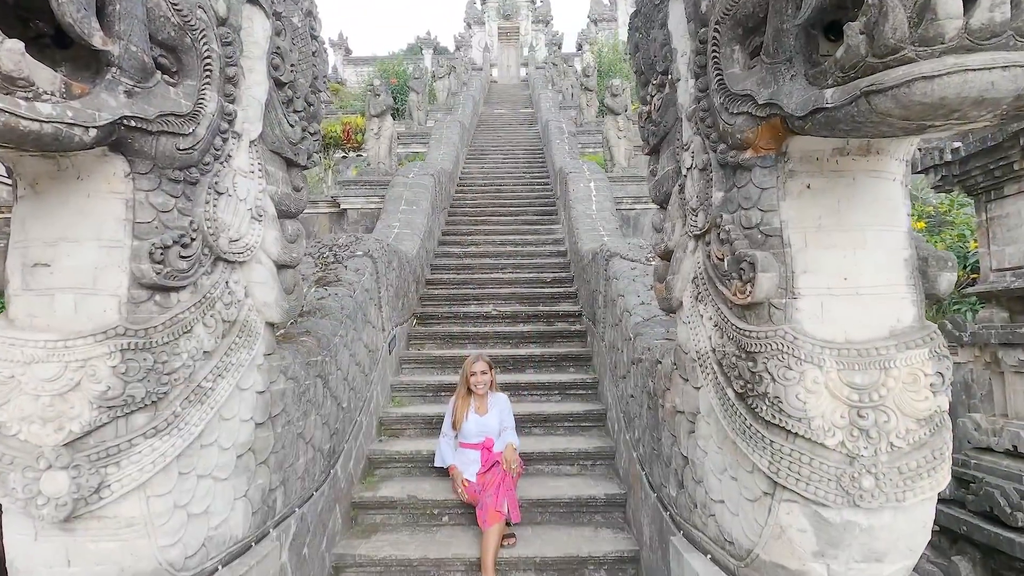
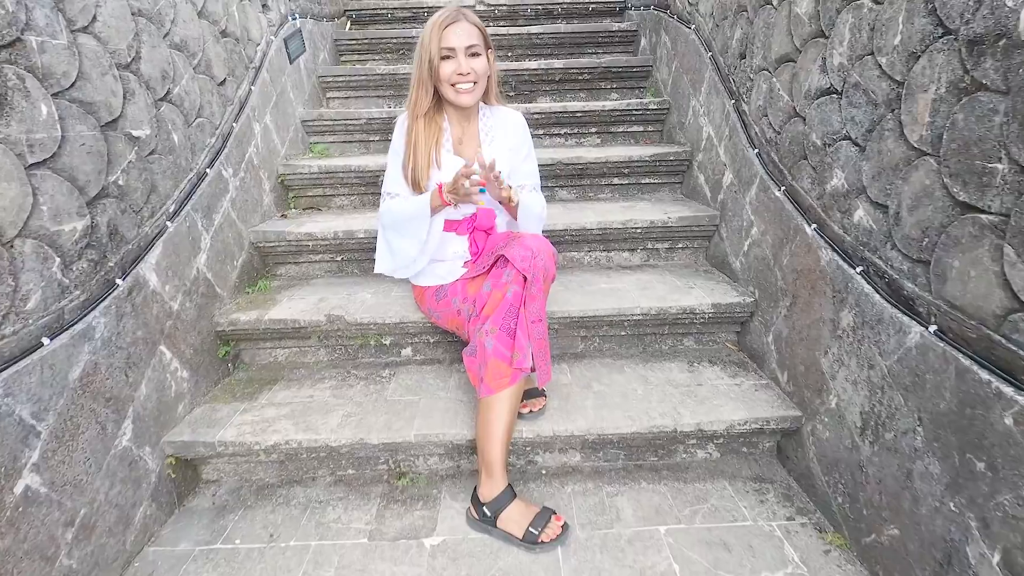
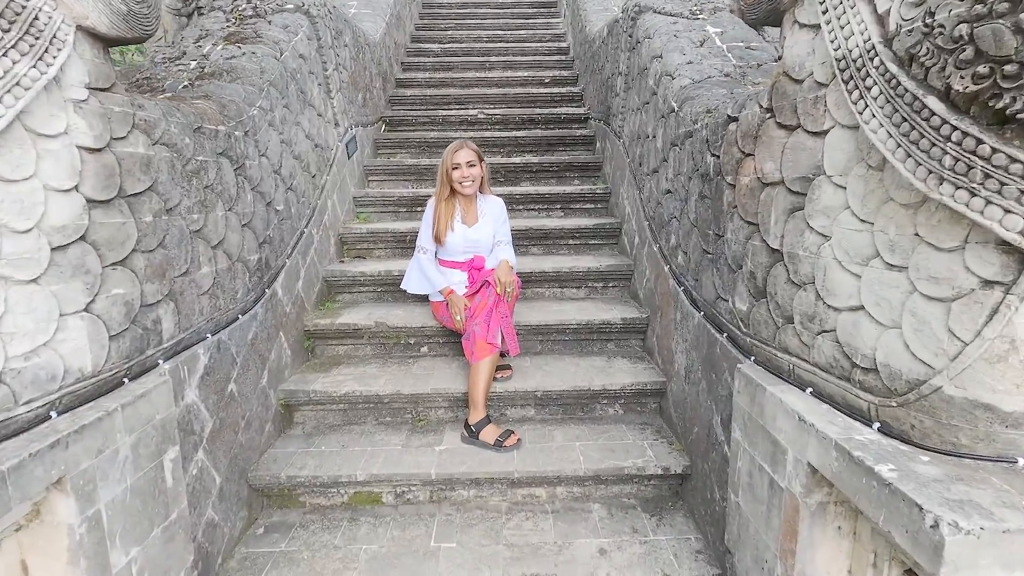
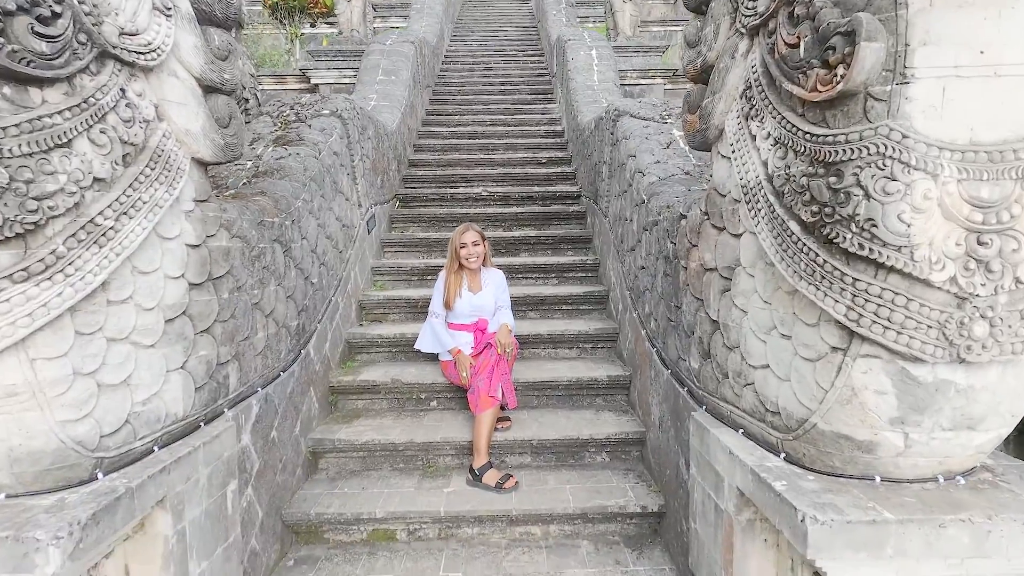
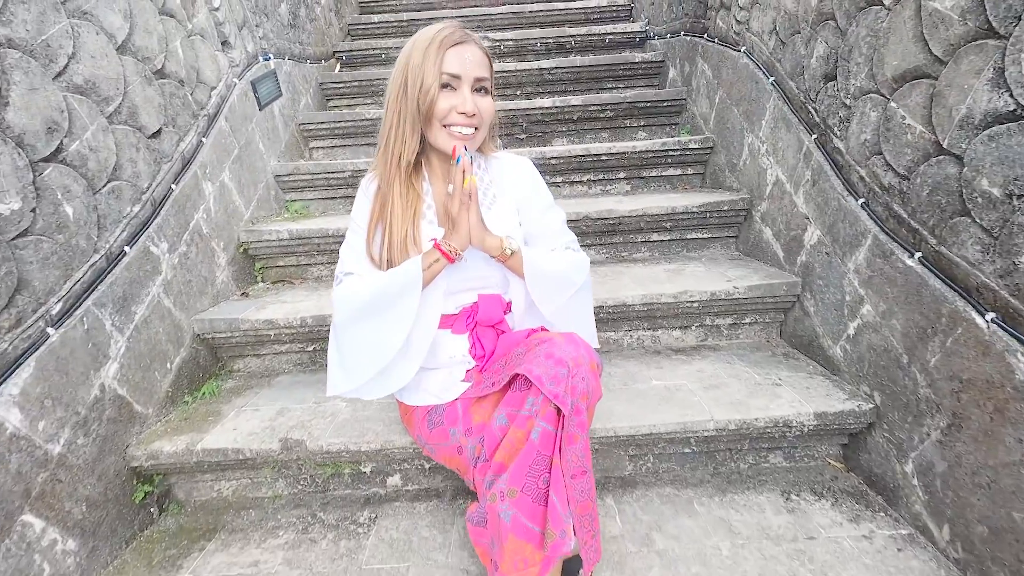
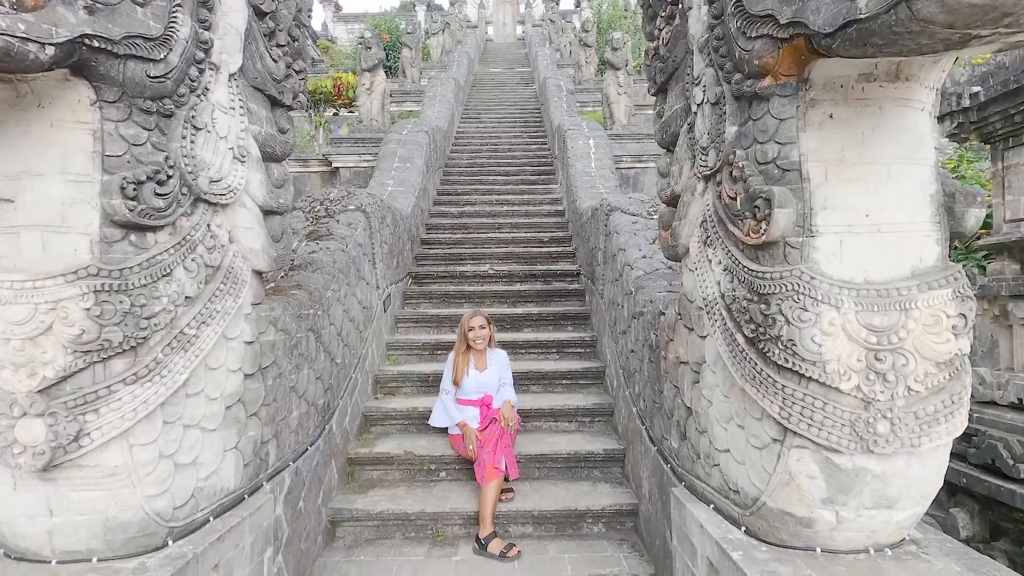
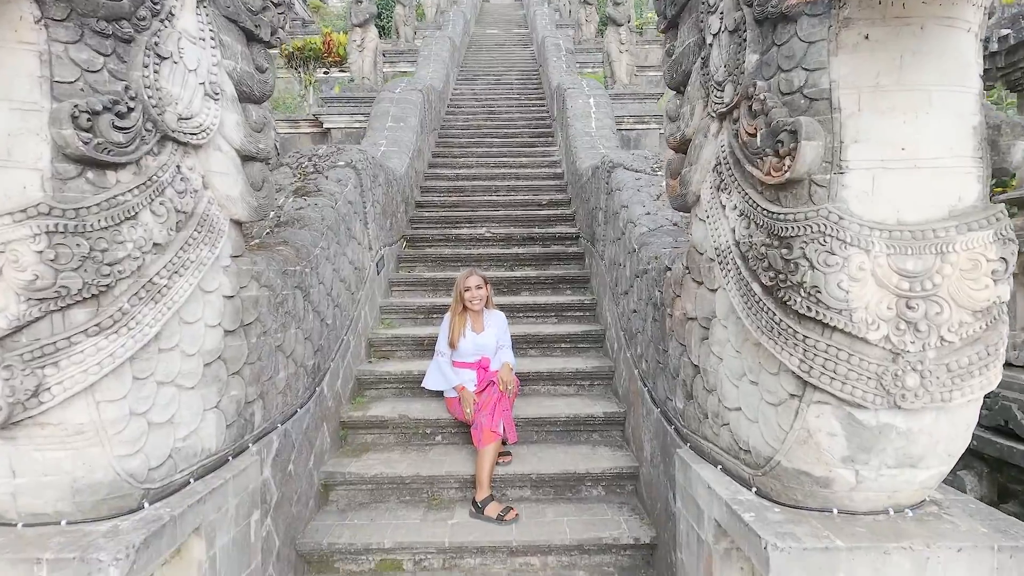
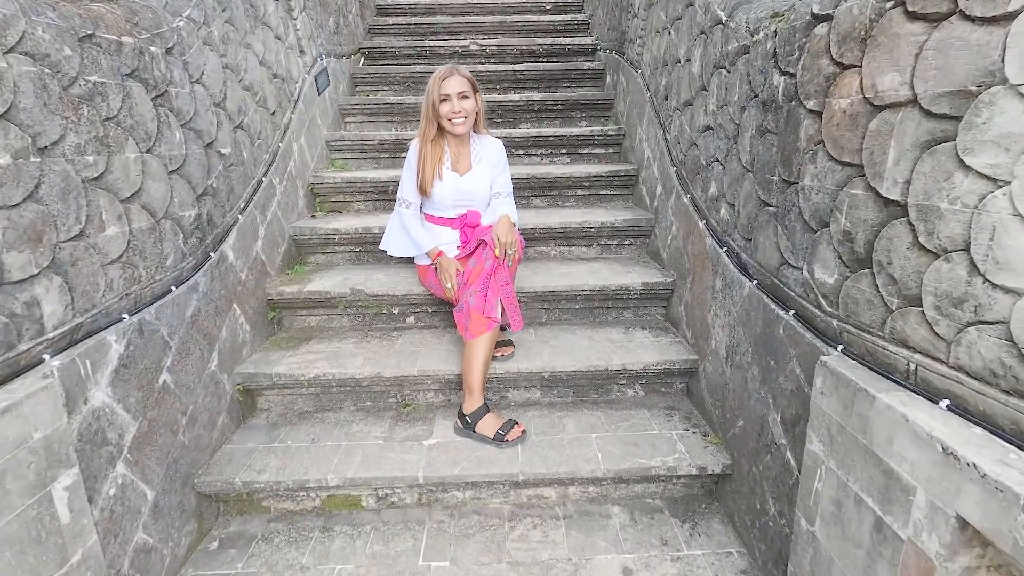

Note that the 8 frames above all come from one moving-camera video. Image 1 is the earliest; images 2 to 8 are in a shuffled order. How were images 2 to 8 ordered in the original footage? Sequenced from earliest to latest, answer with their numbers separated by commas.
6, 7, 4, 3, 8, 2, 5
